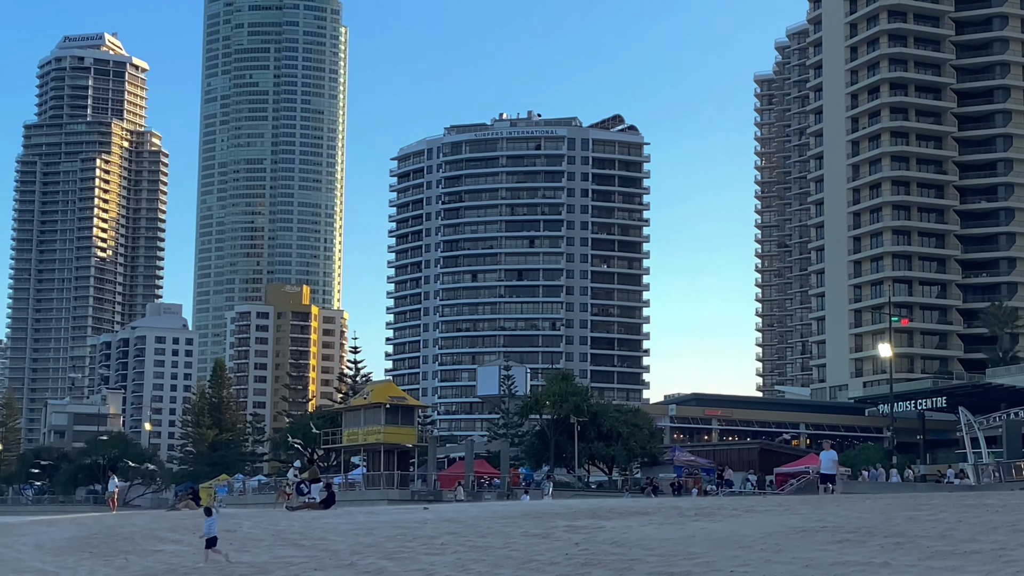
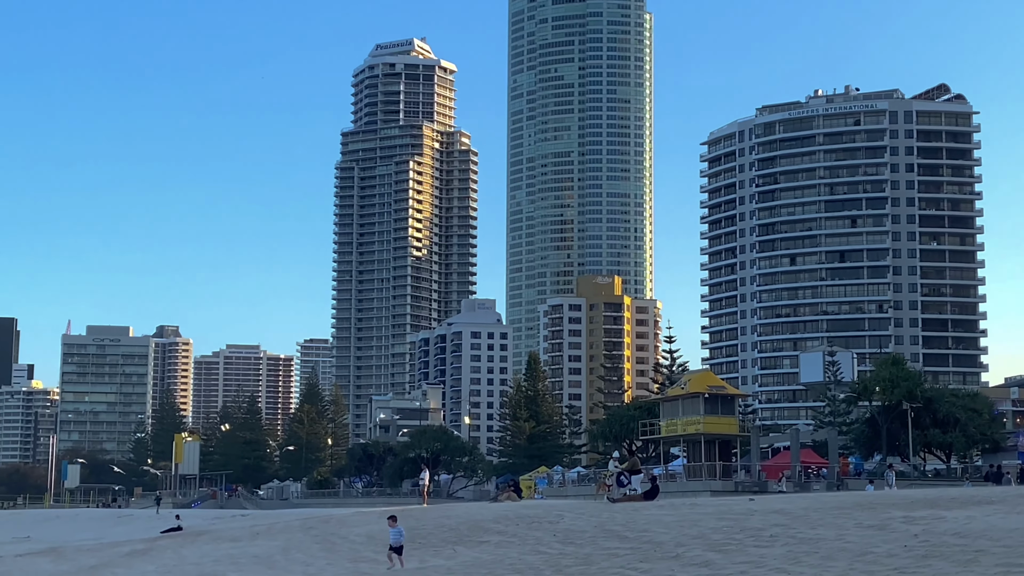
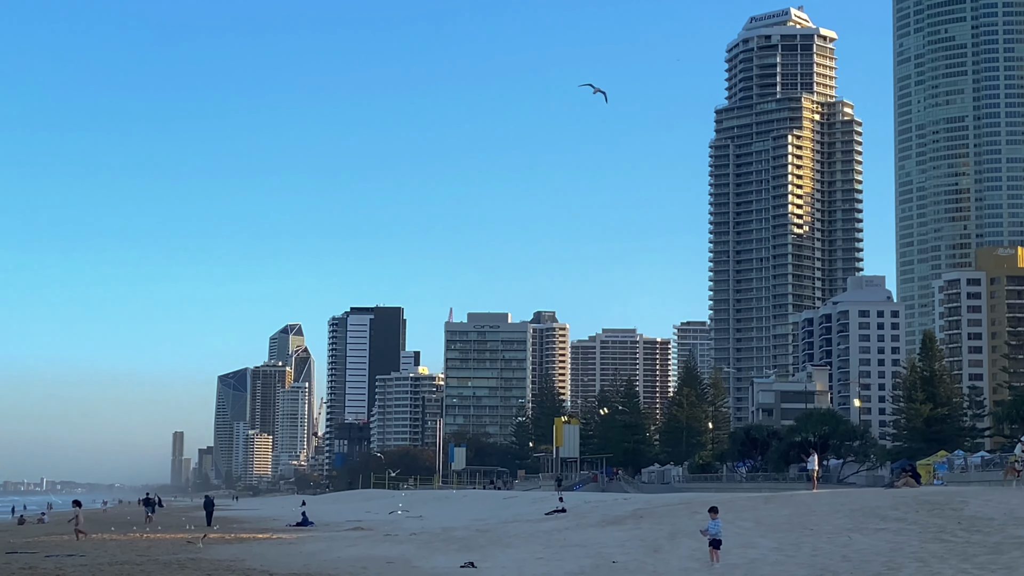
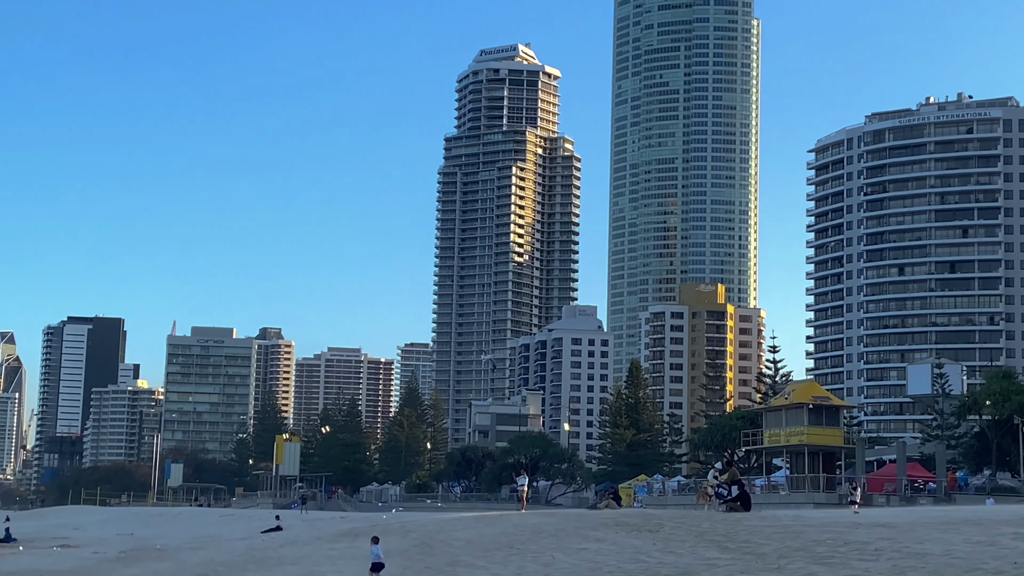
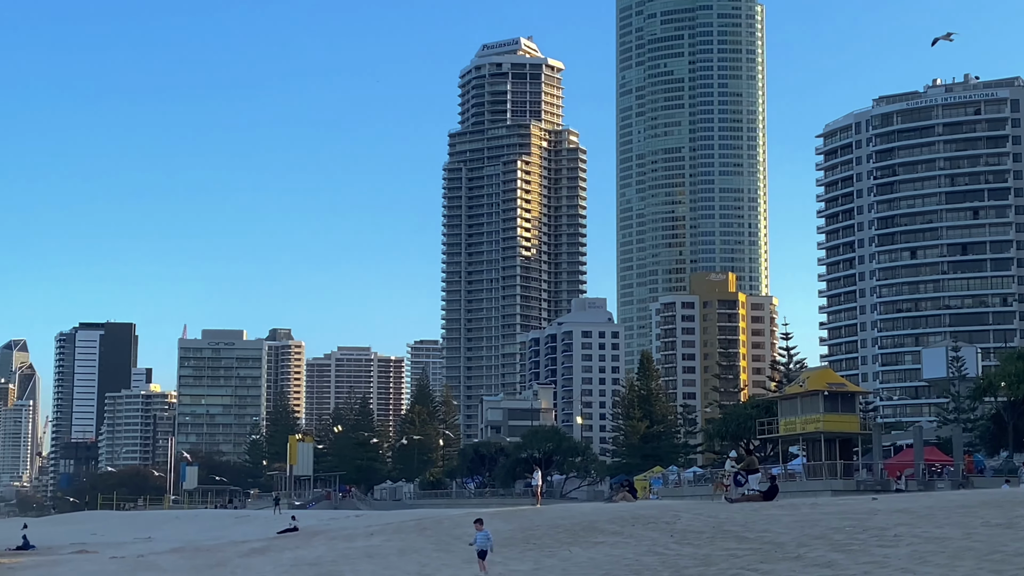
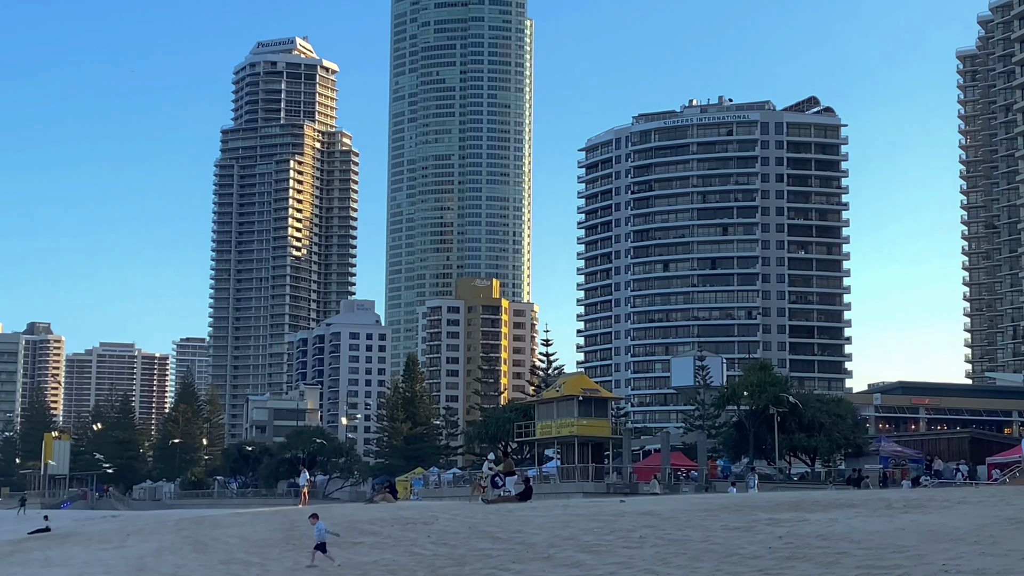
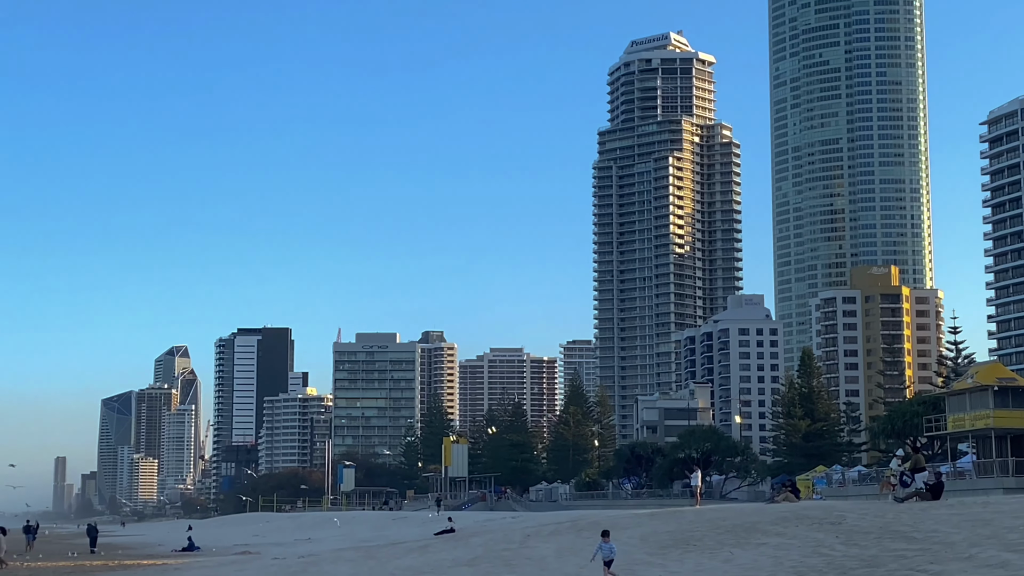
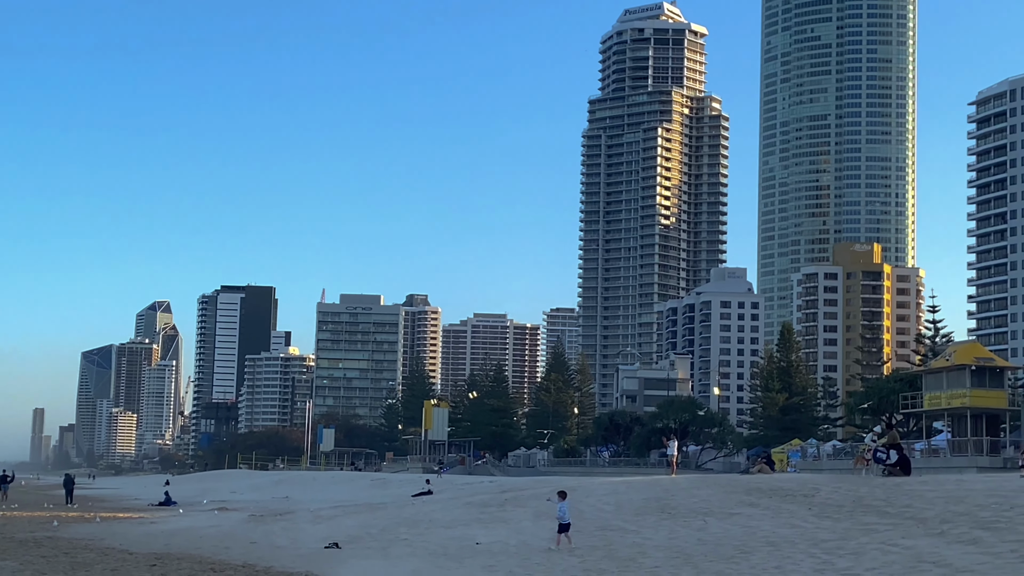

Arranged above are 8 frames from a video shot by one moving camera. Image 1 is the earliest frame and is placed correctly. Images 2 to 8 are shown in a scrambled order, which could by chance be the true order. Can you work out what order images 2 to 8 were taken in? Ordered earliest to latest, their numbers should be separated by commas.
6, 2, 5, 7, 3, 8, 4
